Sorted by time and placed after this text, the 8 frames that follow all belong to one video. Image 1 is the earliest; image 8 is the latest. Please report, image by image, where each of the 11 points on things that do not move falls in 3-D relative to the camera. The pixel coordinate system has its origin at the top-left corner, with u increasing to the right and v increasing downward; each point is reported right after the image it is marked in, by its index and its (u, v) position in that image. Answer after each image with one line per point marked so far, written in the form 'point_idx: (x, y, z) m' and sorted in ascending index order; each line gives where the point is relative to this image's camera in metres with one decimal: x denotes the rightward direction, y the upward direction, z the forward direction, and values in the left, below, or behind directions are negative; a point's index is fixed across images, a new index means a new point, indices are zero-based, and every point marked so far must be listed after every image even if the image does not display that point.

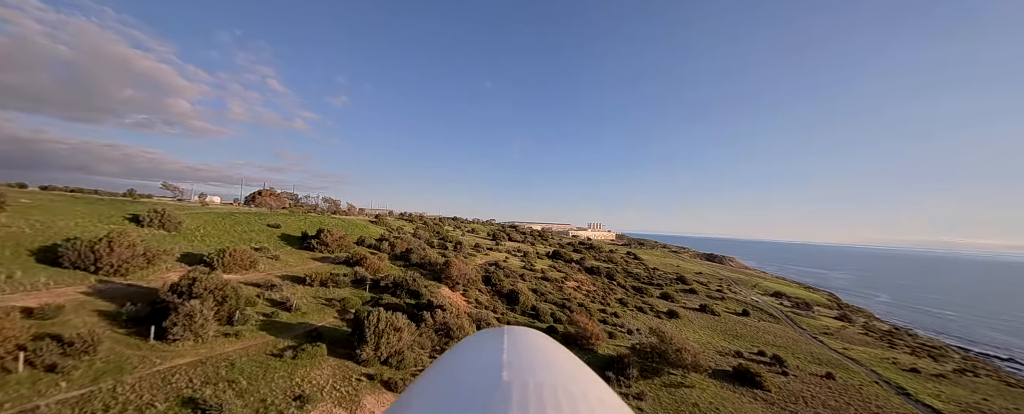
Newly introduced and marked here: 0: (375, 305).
0: (-7.6, -5.5, +17.9) m
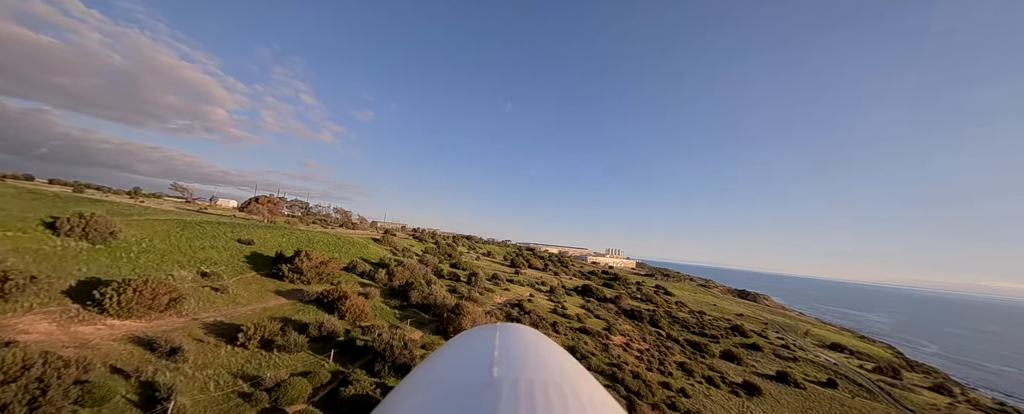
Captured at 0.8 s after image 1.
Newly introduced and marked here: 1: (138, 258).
0: (-5.9, -6.3, +10.6) m
1: (-22.3, -3.0, +19.3) m
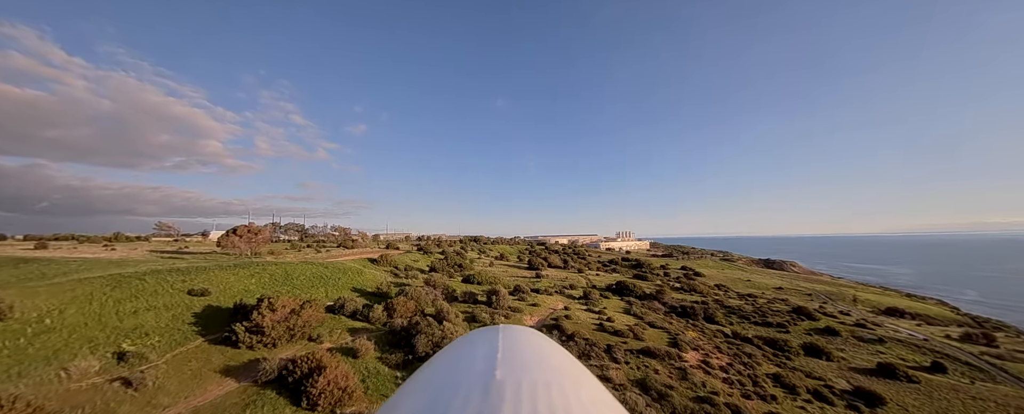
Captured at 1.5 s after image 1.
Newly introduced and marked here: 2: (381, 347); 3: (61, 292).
0: (-3.8, -7.2, +4.9) m
1: (-20.4, -5.8, +13.7) m
2: (-6.5, -7.0, +16.0) m
3: (-24.5, -4.5, +17.9) m
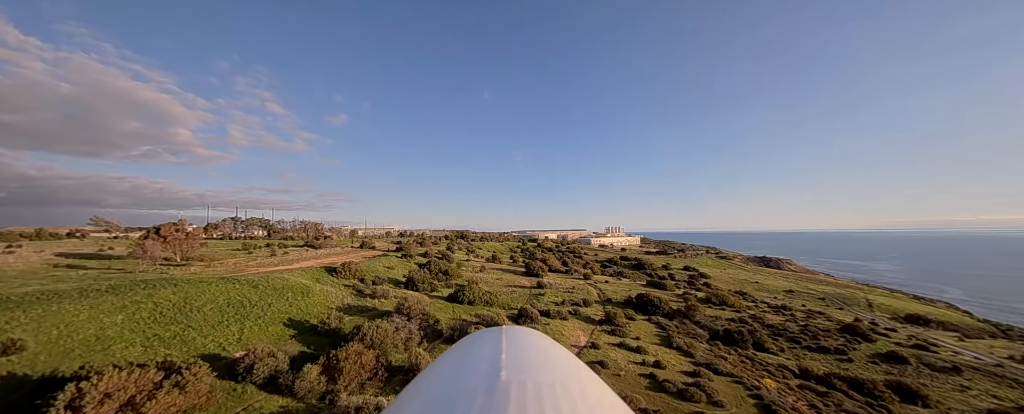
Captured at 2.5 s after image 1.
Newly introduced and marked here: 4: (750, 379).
0: (-2.5, -7.4, -2.5) m
1: (-19.5, -5.8, +5.6) m
2: (-5.6, -7.0, +8.6) m
3: (-23.7, -4.4, +9.5) m
4: (+13.1, -9.4, +18.0) m
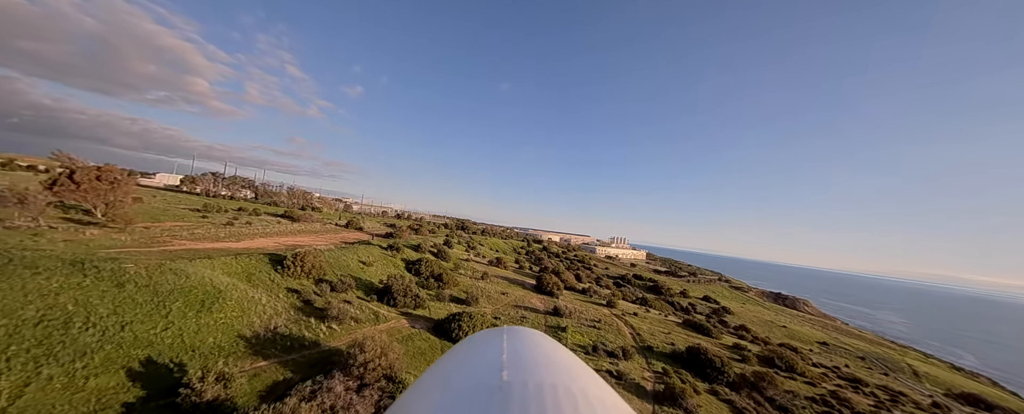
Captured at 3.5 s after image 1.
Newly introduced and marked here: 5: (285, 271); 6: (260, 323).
0: (-1.9, -7.6, -10.3) m
1: (-18.4, -3.5, -2.1) m
2: (-4.8, -6.5, +0.8) m
3: (-22.3, -1.4, +1.9) m
4: (+13.5, -11.3, +10.2) m
5: (-12.6, -3.7, +18.3) m
6: (-10.1, -4.7, +13.0) m
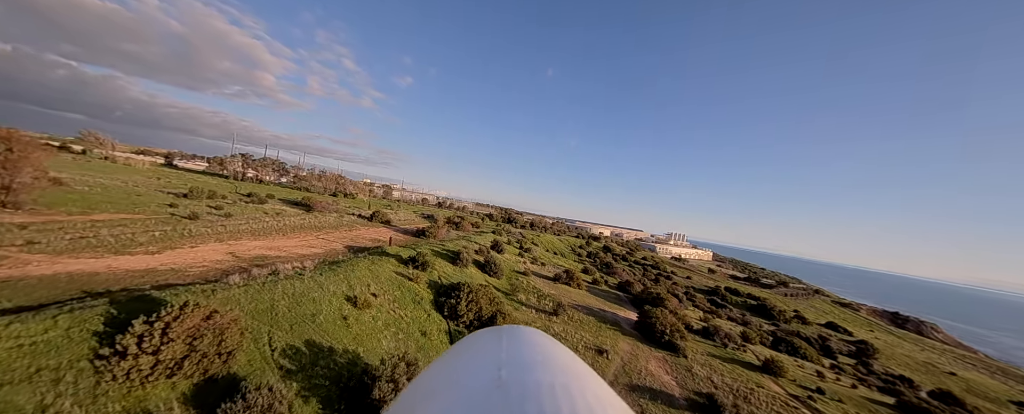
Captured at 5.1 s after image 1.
0: (-1.5, -8.6, -22.1) m
1: (-16.8, -3.8, -12.1) m
2: (-3.0, -7.1, -10.8) m
3: (-20.1, -1.6, -7.8) m
4: (+16.3, -12.0, -3.6) m
5: (-8.5, -3.5, +7.4) m
6: (-6.7, -4.8, +1.9) m
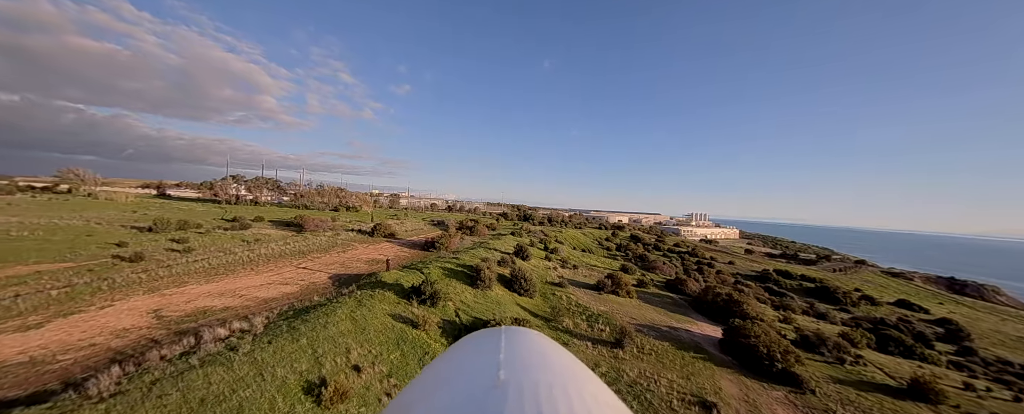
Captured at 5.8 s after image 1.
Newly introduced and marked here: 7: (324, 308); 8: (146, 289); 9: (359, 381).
0: (-0.2, -9.0, -27.3) m
1: (-15.7, -5.7, -16.9) m
2: (-1.6, -7.6, -15.9) m
3: (-19.1, -3.8, -12.5) m
4: (+18.2, -10.5, -9.2) m
5: (-7.0, -4.3, +2.3) m
6: (-5.2, -5.5, -3.2) m
7: (-6.6, -3.7, +12.0) m
8: (-15.1, -3.3, +13.8) m
9: (-3.9, -4.6, +9.0) m
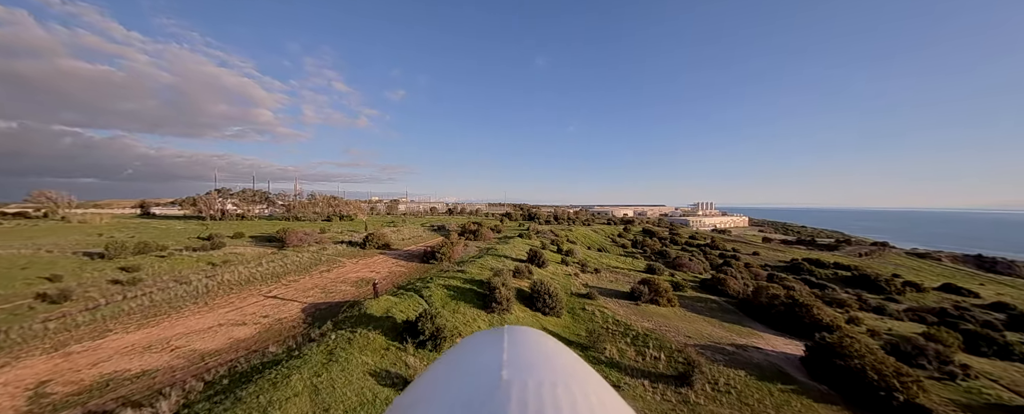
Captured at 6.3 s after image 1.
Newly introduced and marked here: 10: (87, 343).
0: (+1.0, -9.1, -30.8) m
1: (-14.6, -6.6, -20.4) m
2: (-0.5, -7.7, -19.5) m
3: (-18.1, -4.8, -16.0) m
4: (+19.5, -9.5, -12.8) m
5: (-6.0, -4.7, -1.2) m
6: (-4.1, -5.8, -6.8) m
7: (-5.6, -4.0, +8.5) m
8: (-14.1, -4.1, +10.3) m
9: (-2.9, -4.8, +5.5) m
10: (-13.1, -4.1, +10.3) m
